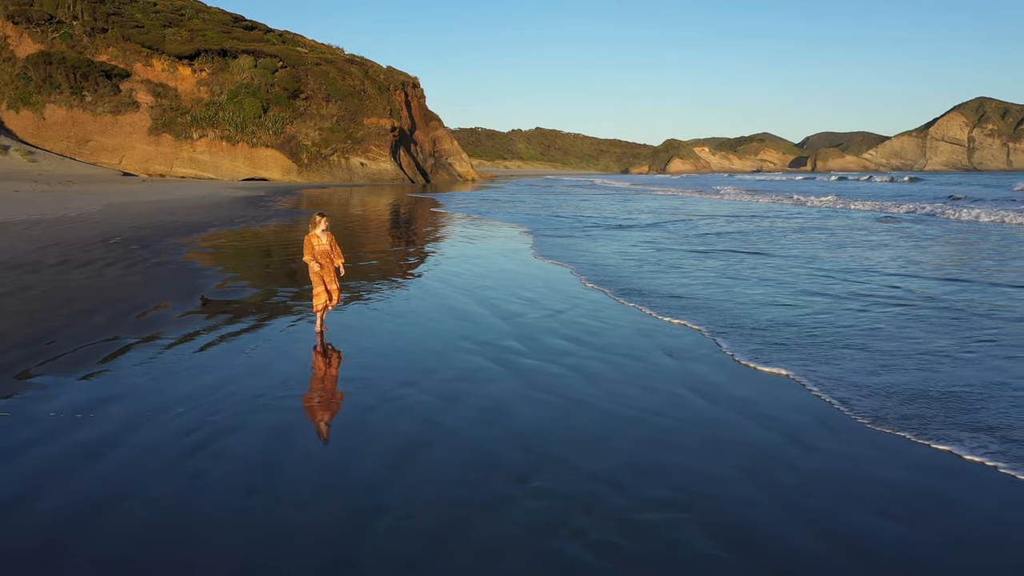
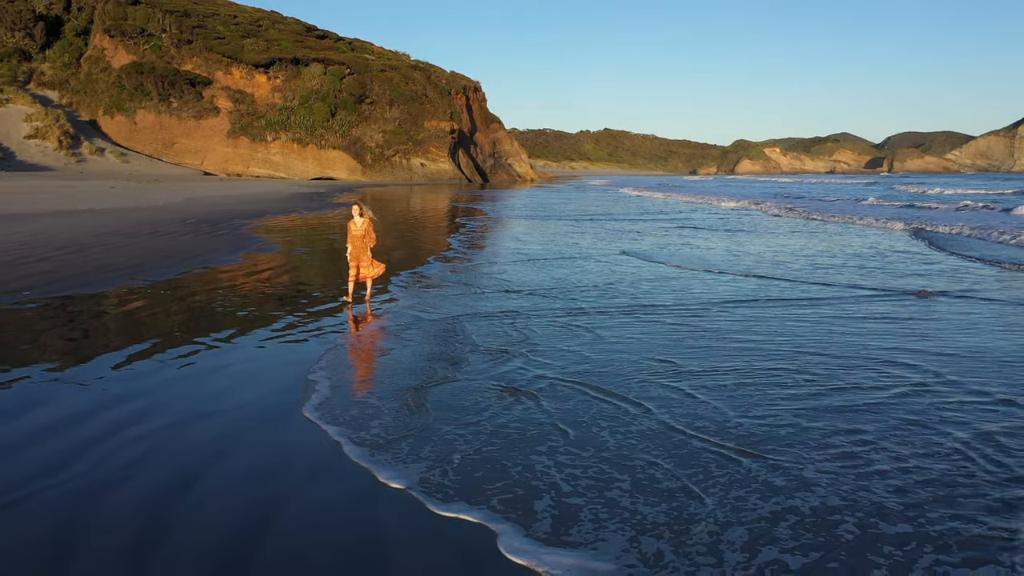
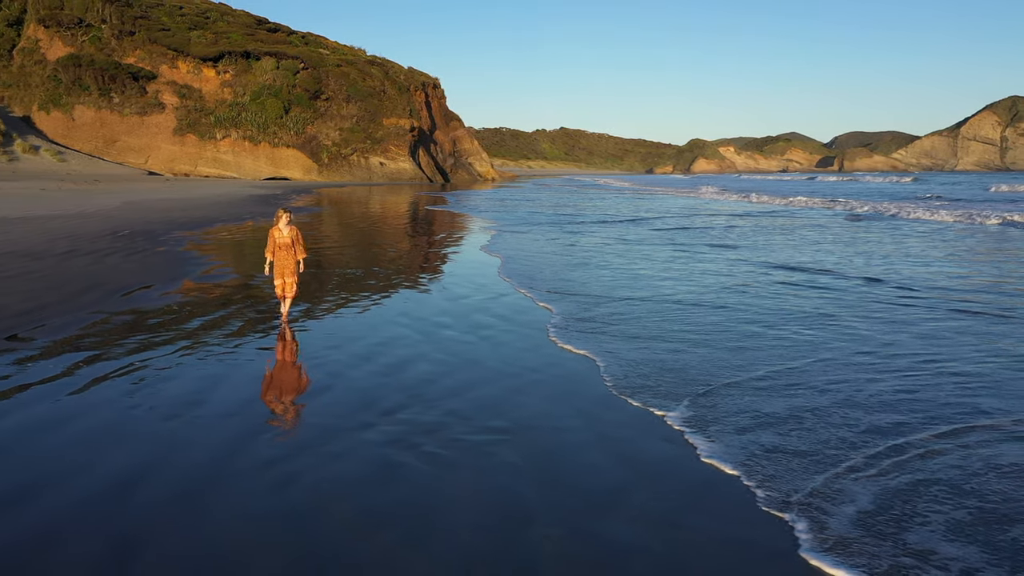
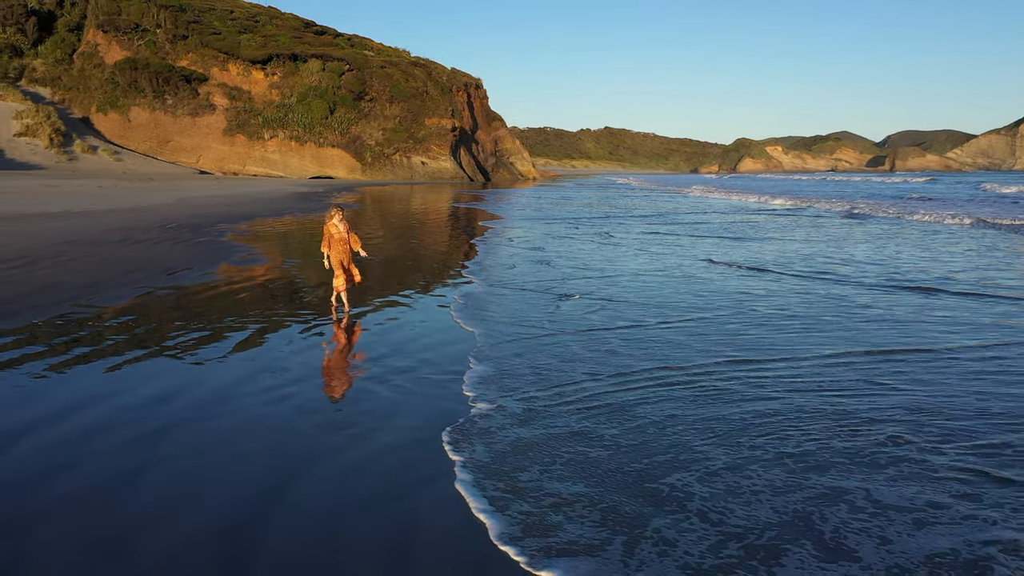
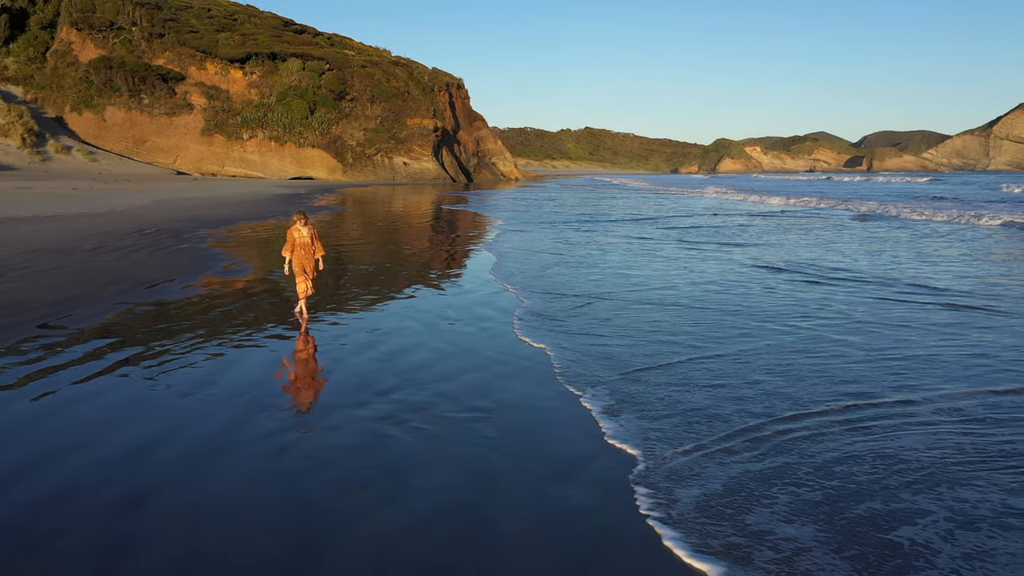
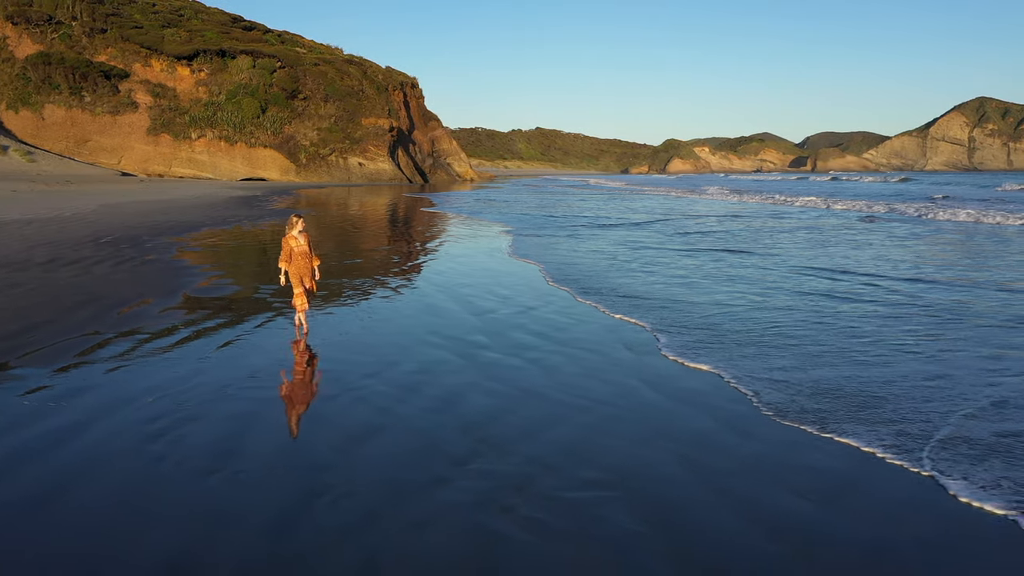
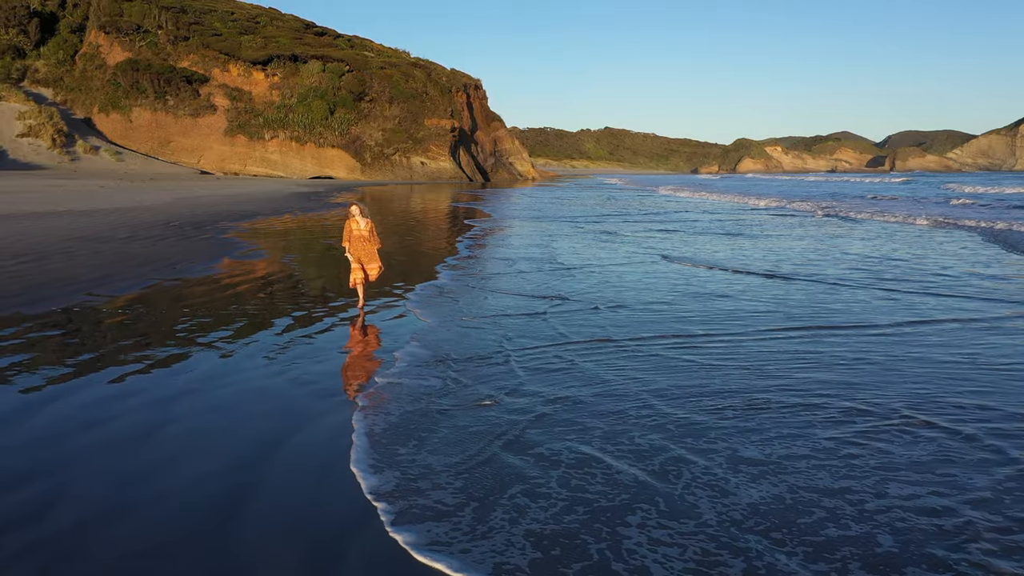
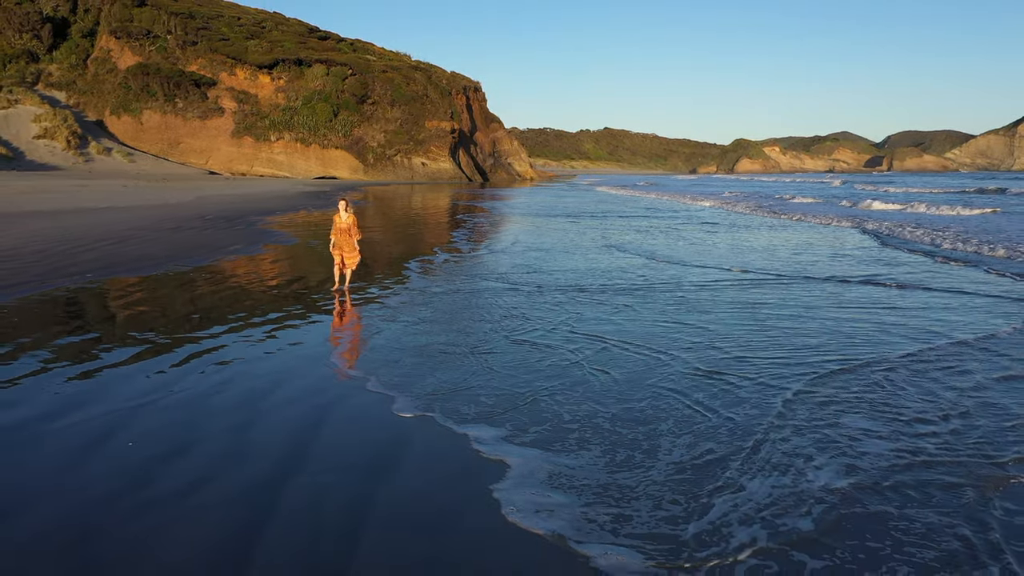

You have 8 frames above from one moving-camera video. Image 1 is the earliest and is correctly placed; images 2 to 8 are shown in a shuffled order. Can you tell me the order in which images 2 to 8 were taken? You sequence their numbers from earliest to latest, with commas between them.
6, 3, 5, 4, 7, 2, 8
